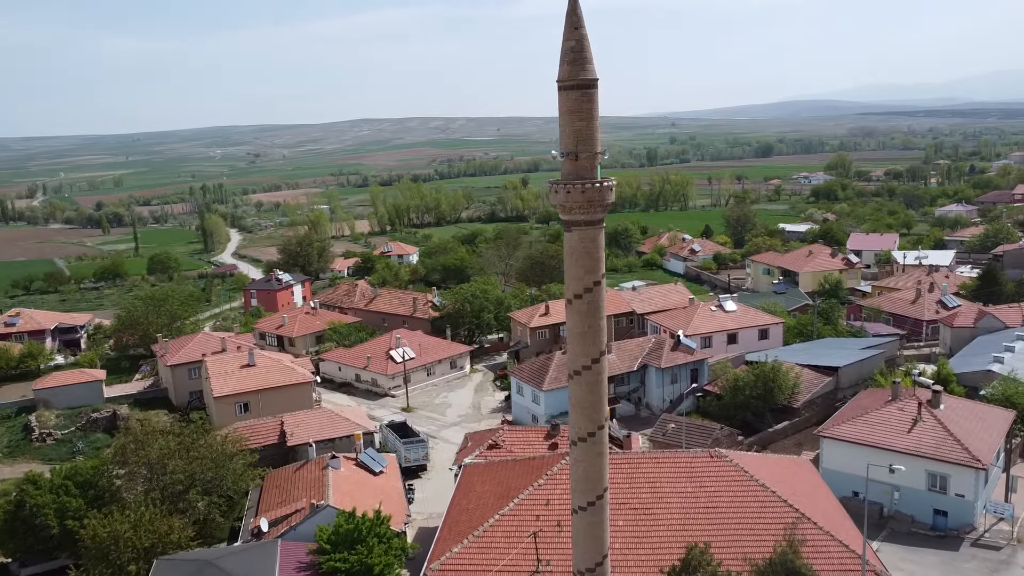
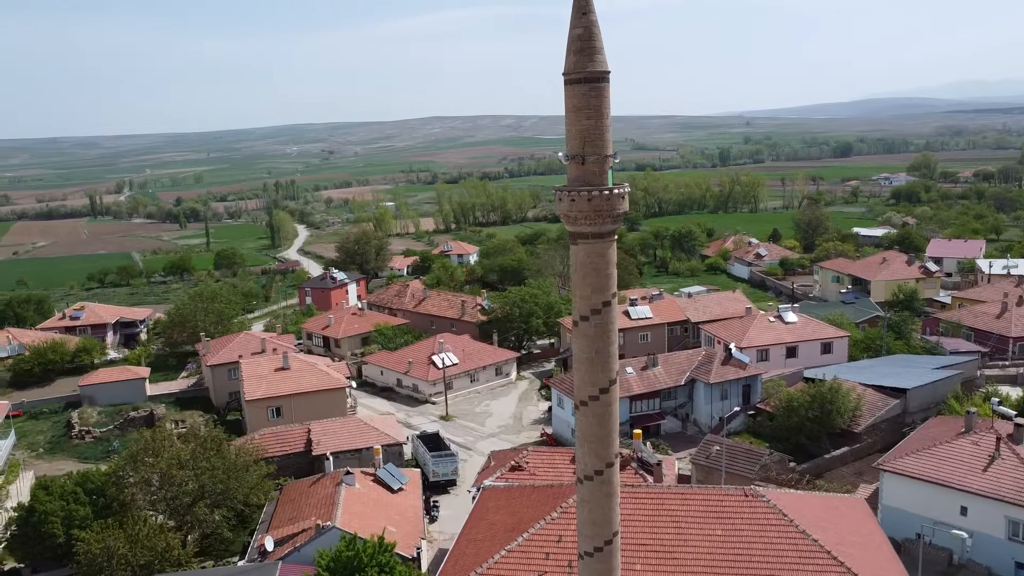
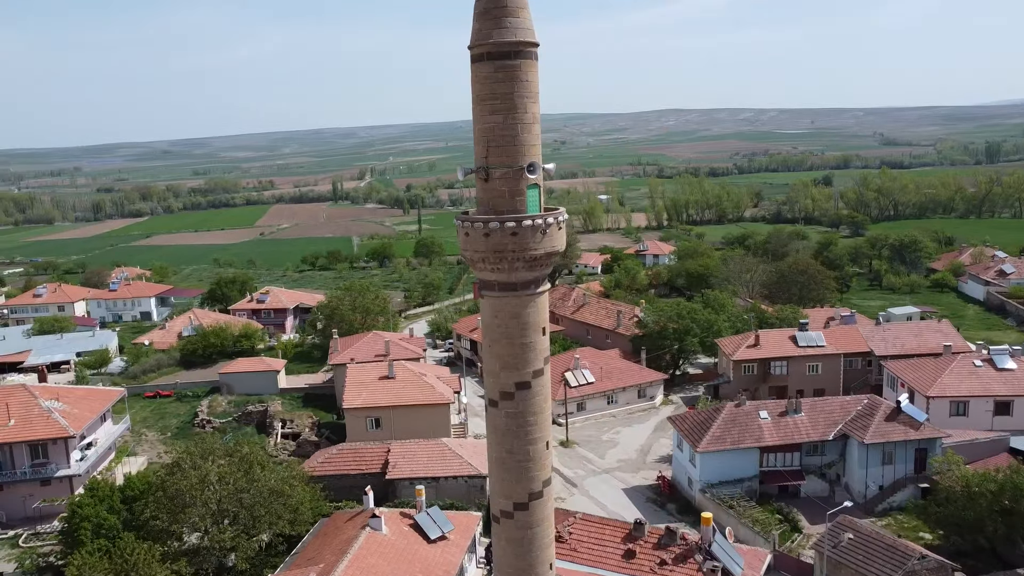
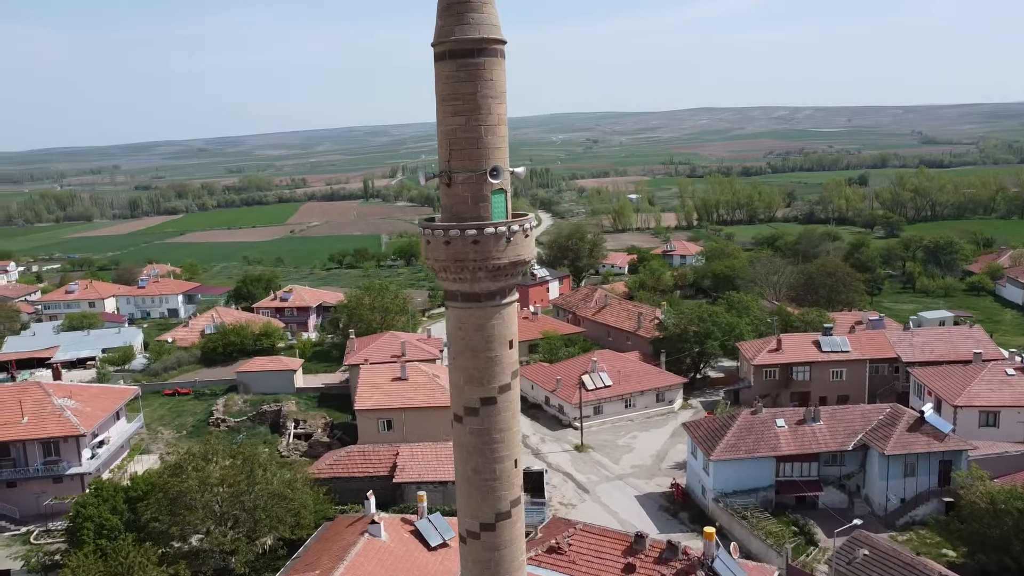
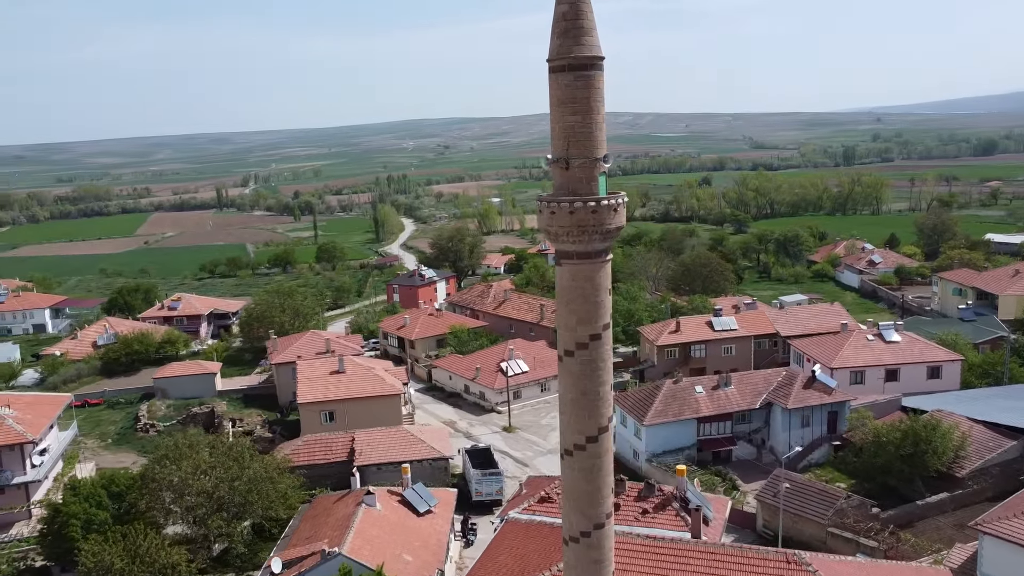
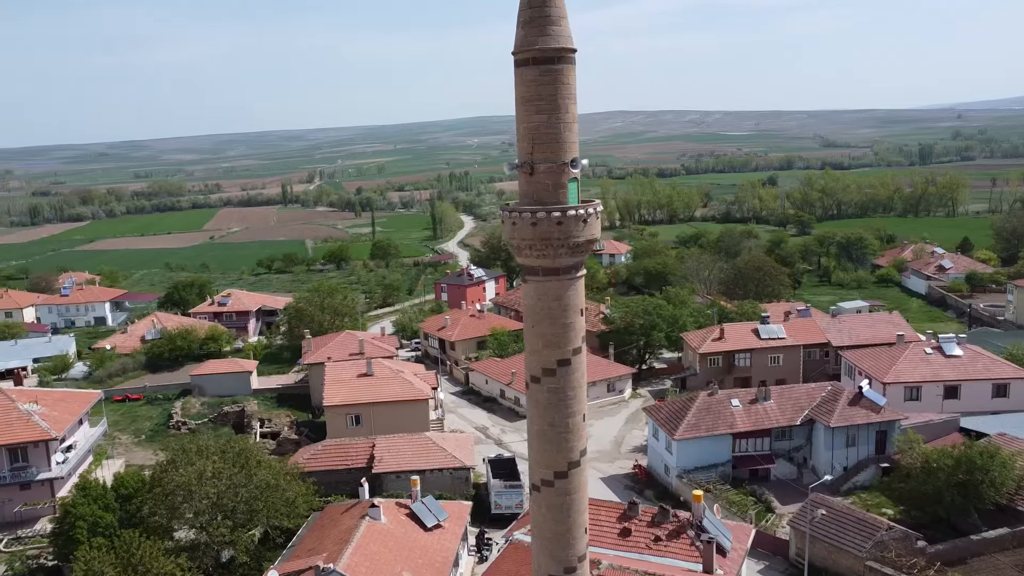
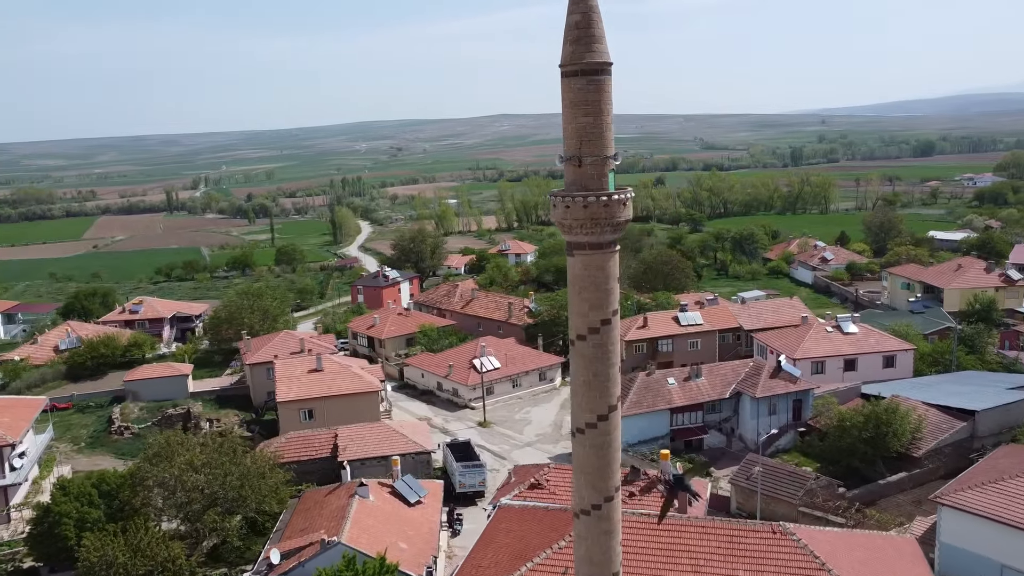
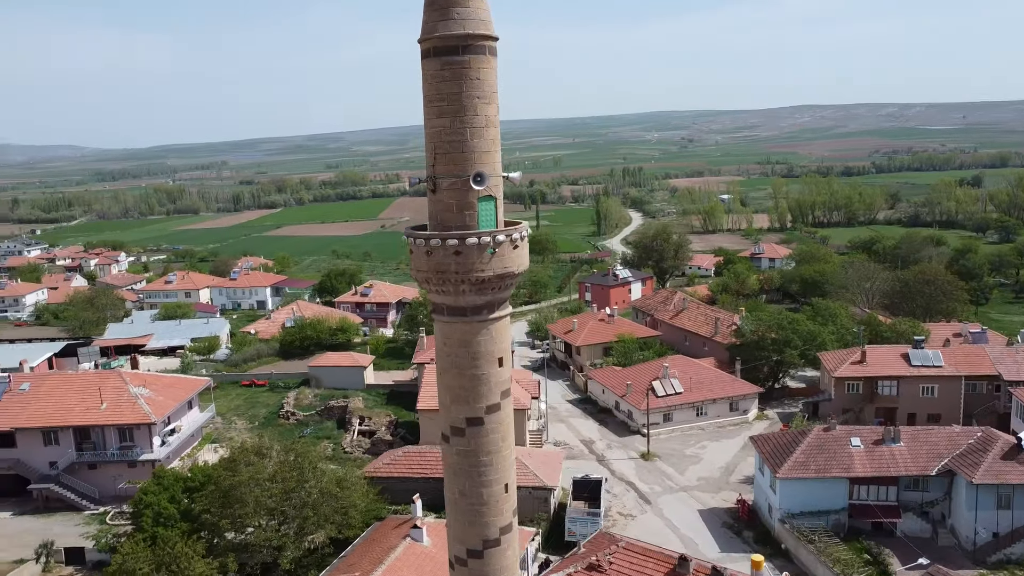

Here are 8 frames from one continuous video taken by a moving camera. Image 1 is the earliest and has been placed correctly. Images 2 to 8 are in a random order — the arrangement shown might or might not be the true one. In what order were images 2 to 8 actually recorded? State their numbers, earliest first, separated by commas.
2, 7, 5, 6, 3, 4, 8
